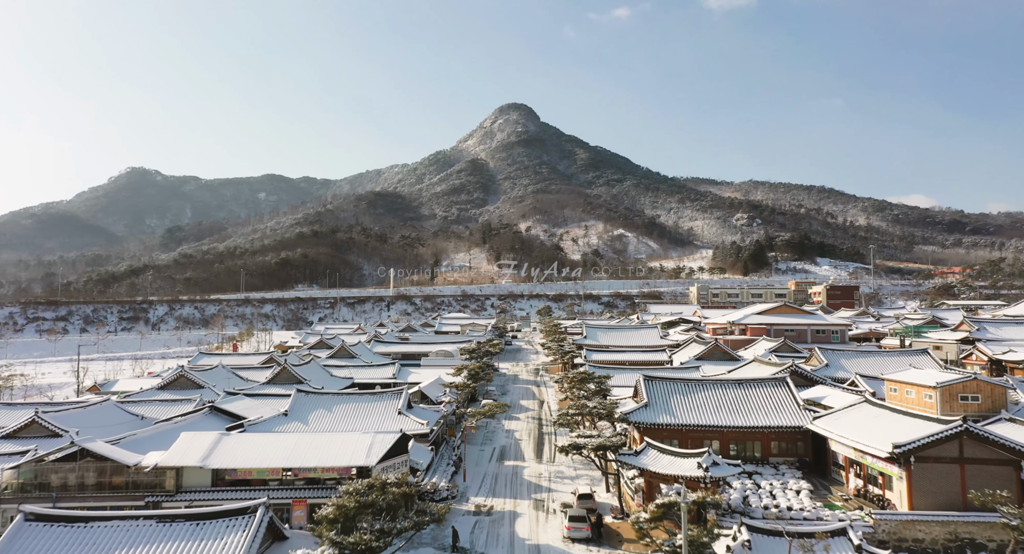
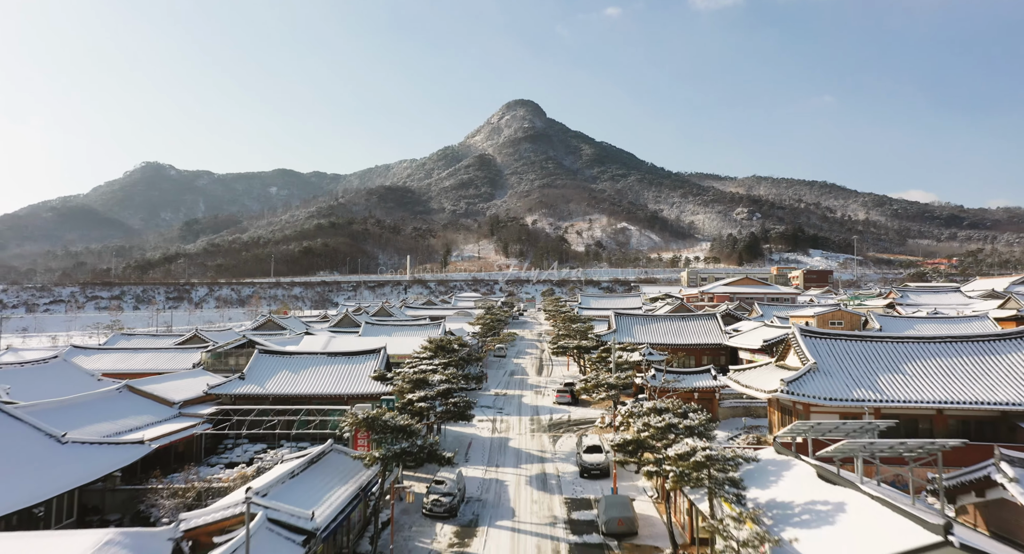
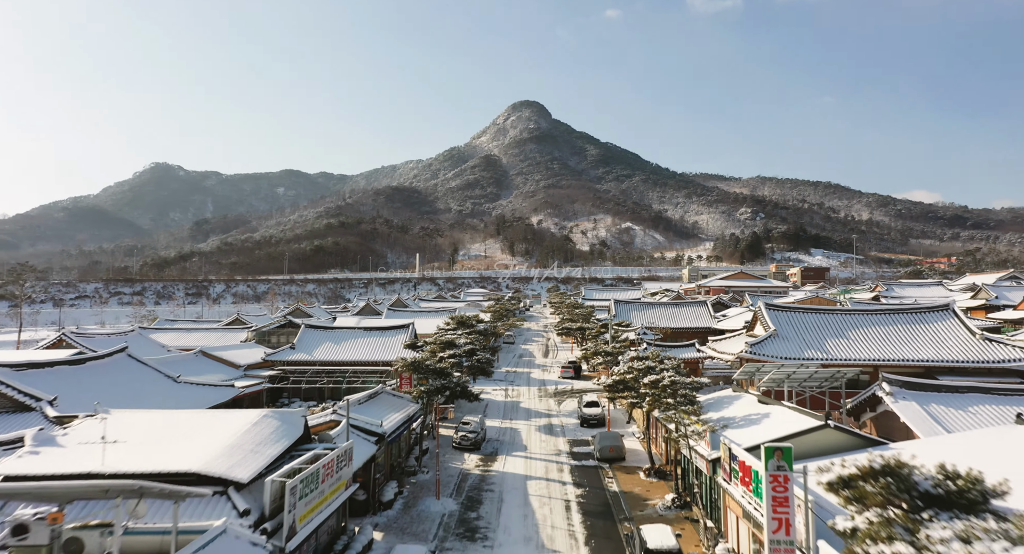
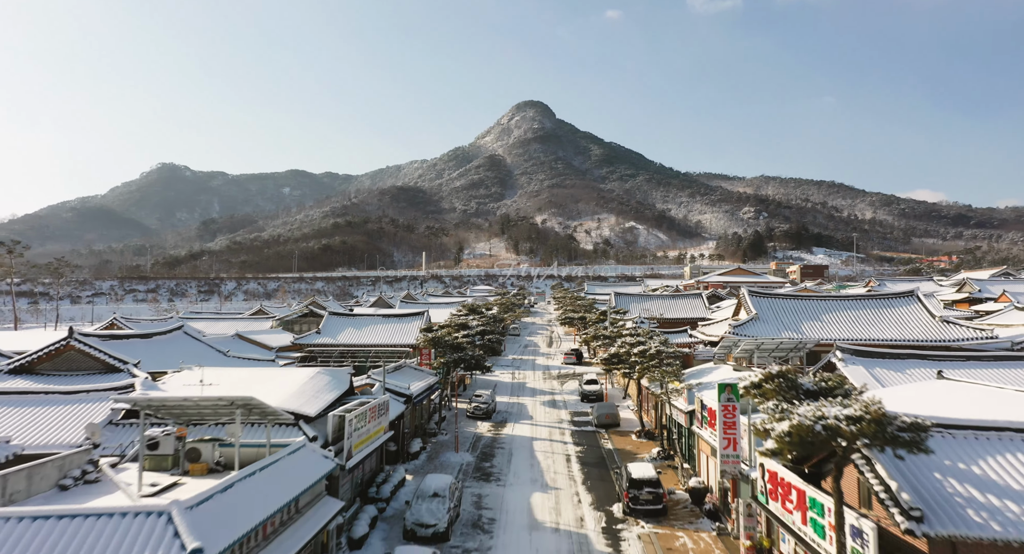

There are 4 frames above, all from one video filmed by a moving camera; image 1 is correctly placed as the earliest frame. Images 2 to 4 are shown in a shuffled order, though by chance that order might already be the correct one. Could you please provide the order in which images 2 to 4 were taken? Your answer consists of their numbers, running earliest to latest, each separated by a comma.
2, 3, 4
